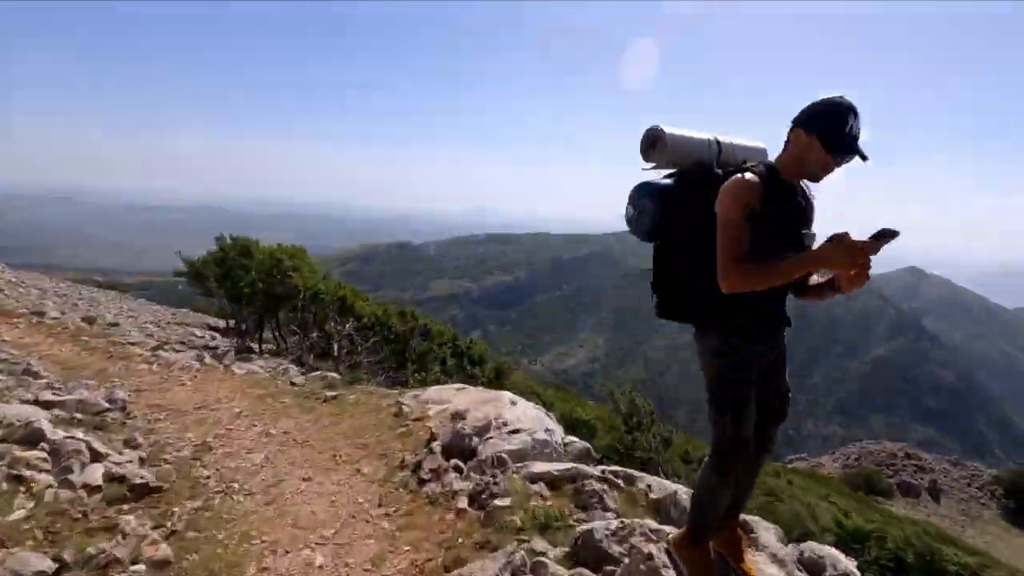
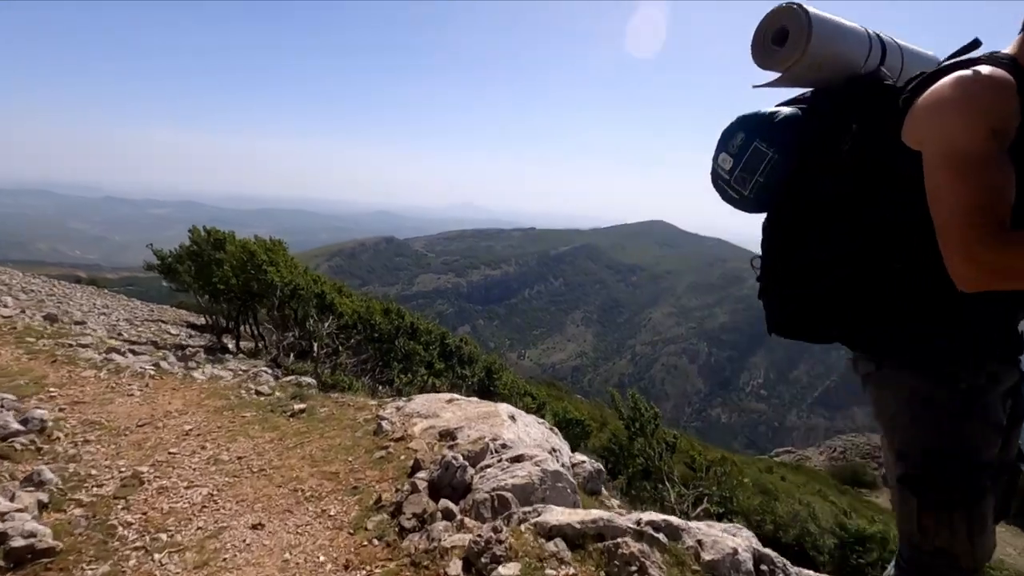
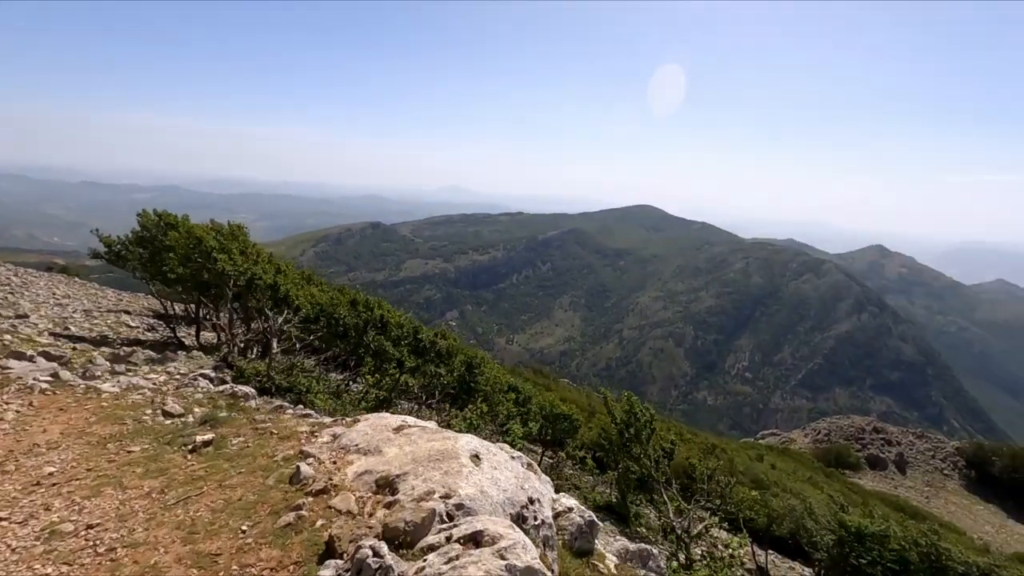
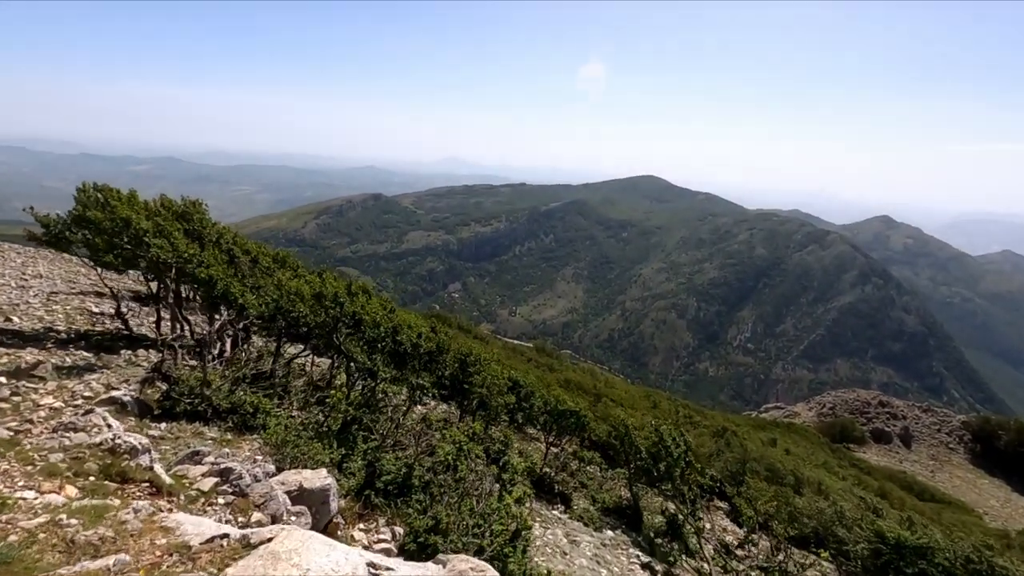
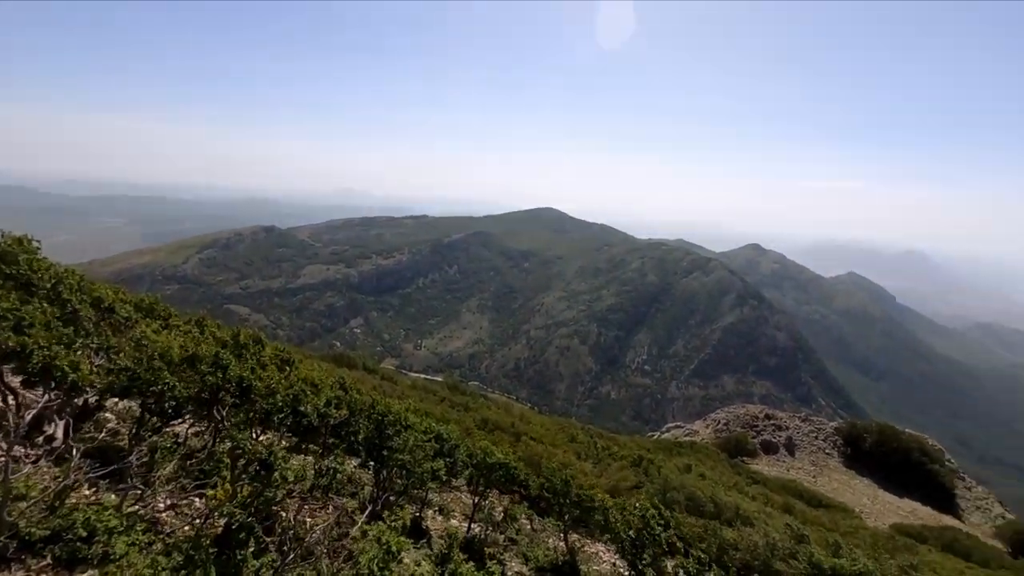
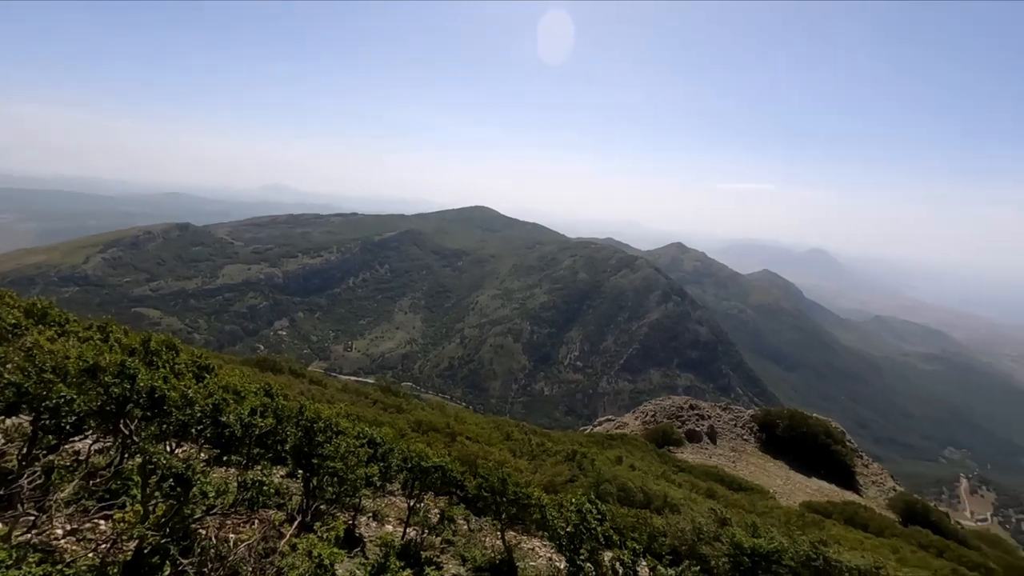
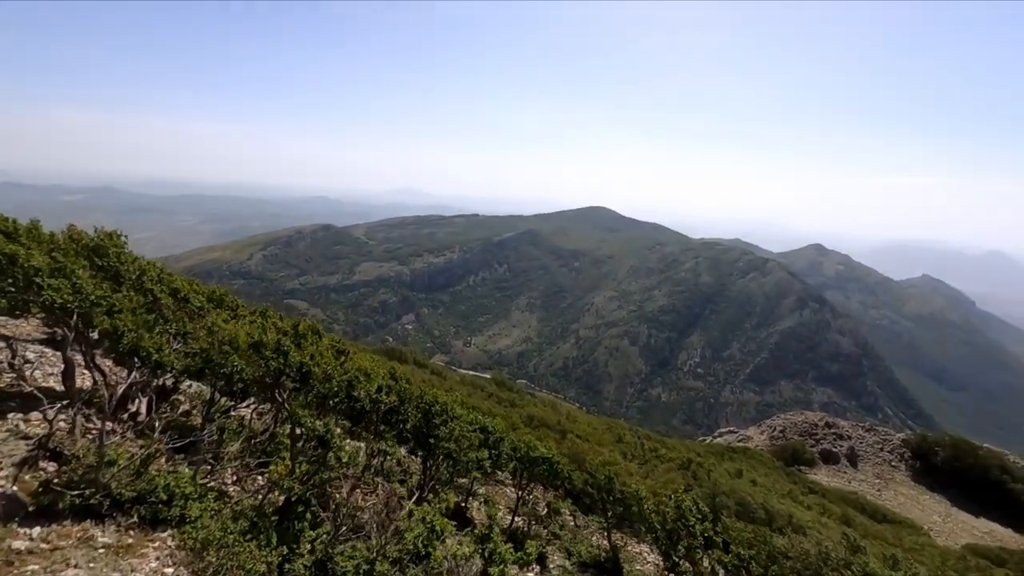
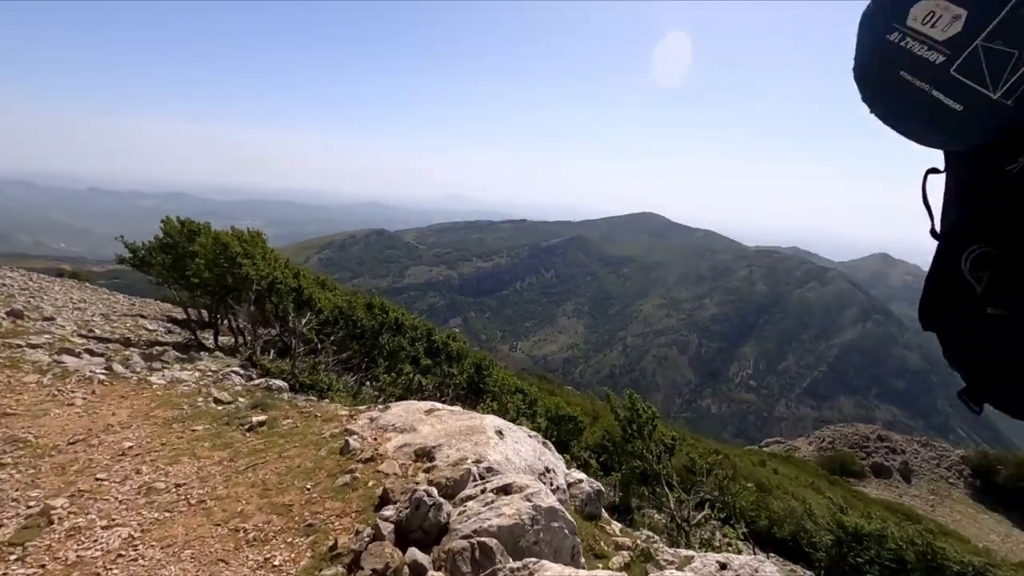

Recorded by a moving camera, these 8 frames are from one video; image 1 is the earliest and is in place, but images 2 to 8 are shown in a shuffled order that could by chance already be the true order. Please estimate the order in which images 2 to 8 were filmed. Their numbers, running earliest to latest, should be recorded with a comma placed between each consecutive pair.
2, 8, 3, 4, 7, 5, 6
